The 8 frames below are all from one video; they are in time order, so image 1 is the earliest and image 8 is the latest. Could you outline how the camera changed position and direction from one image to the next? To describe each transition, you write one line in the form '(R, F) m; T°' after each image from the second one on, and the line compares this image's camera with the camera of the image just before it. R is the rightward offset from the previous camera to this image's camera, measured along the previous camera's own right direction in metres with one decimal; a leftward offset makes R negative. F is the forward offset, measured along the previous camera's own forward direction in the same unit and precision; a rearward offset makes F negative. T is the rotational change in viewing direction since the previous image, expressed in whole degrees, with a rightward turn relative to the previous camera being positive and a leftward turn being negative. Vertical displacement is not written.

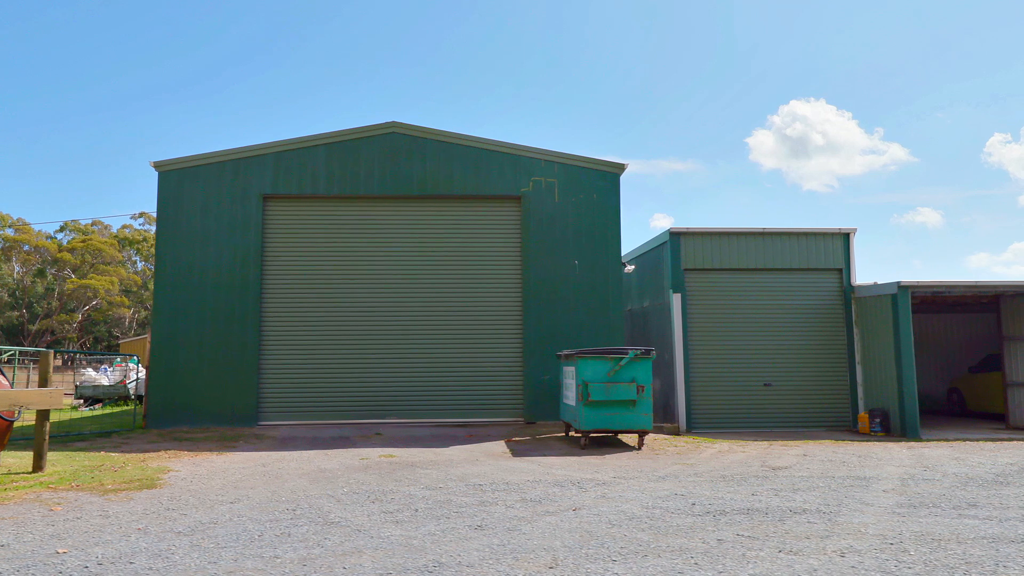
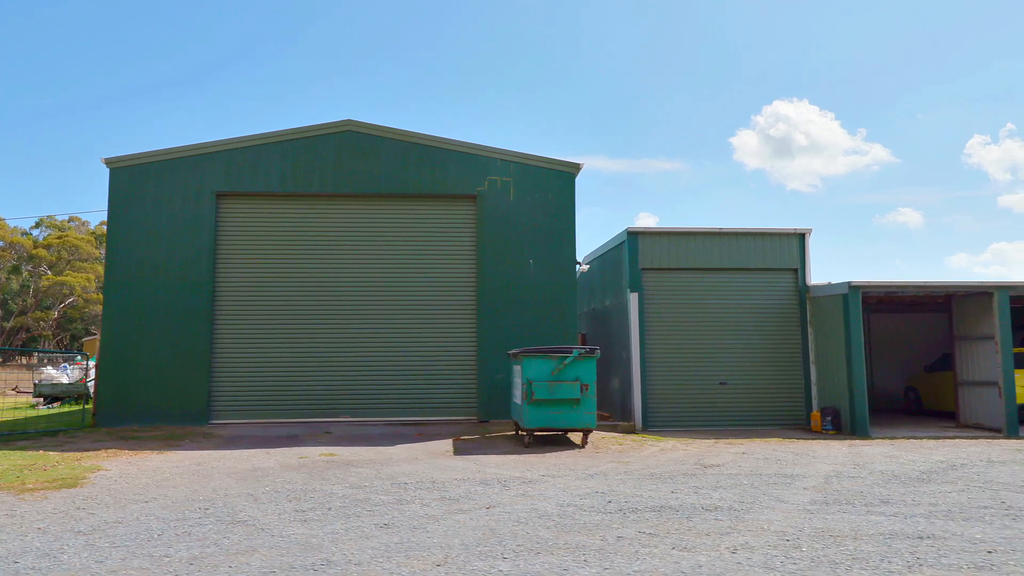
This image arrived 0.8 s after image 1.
(+0.5, 0.0) m; +1°
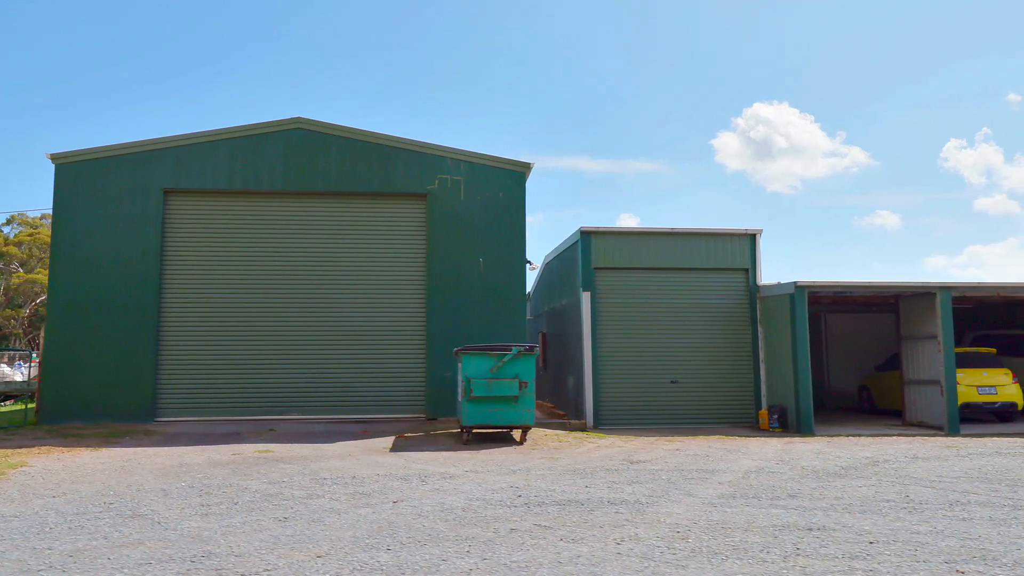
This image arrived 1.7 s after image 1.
(+0.5, -0.1) m; +1°
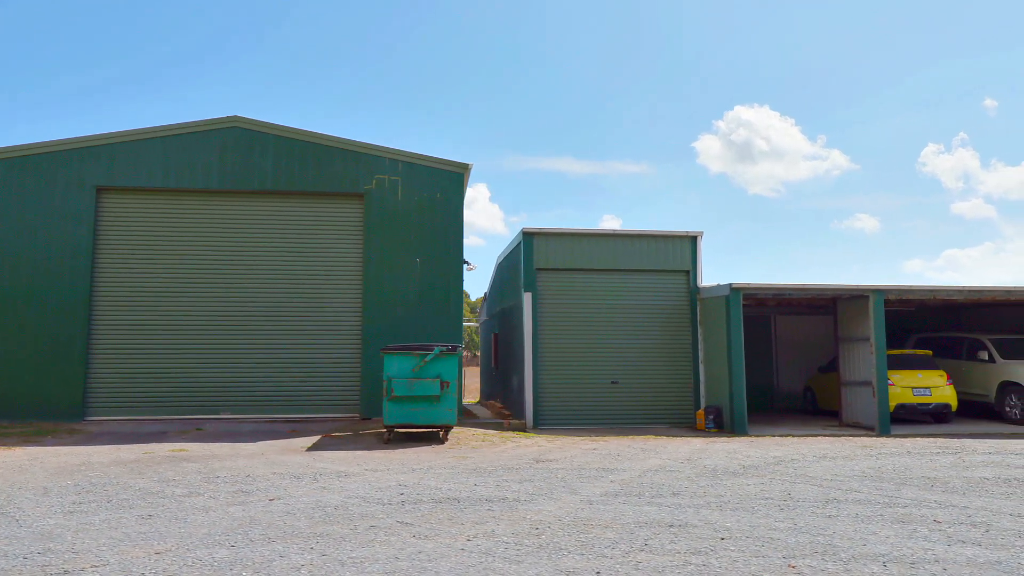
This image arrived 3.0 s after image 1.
(+0.7, -0.1) m; +1°
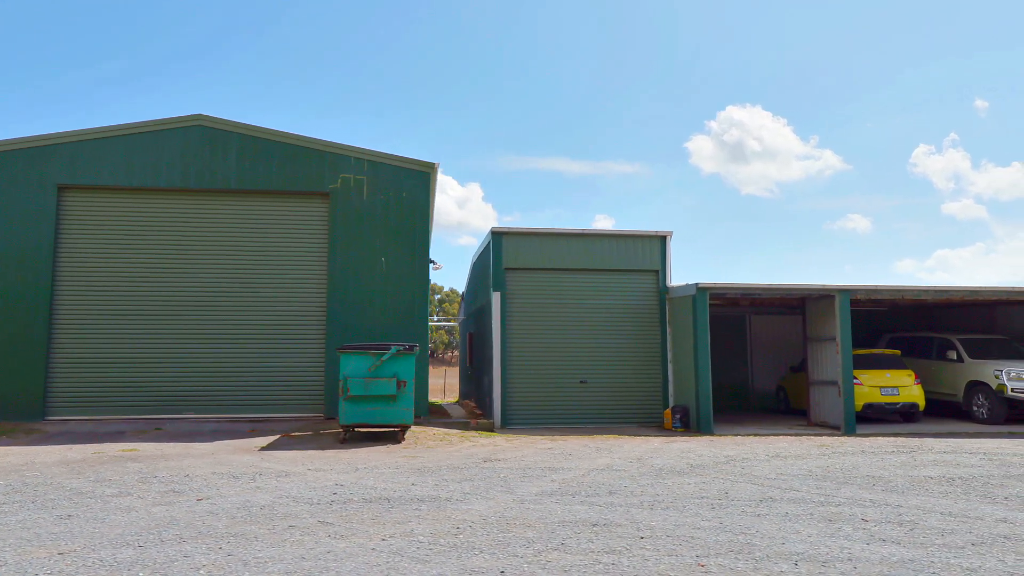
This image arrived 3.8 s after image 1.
(+0.4, 0.0) m; +1°
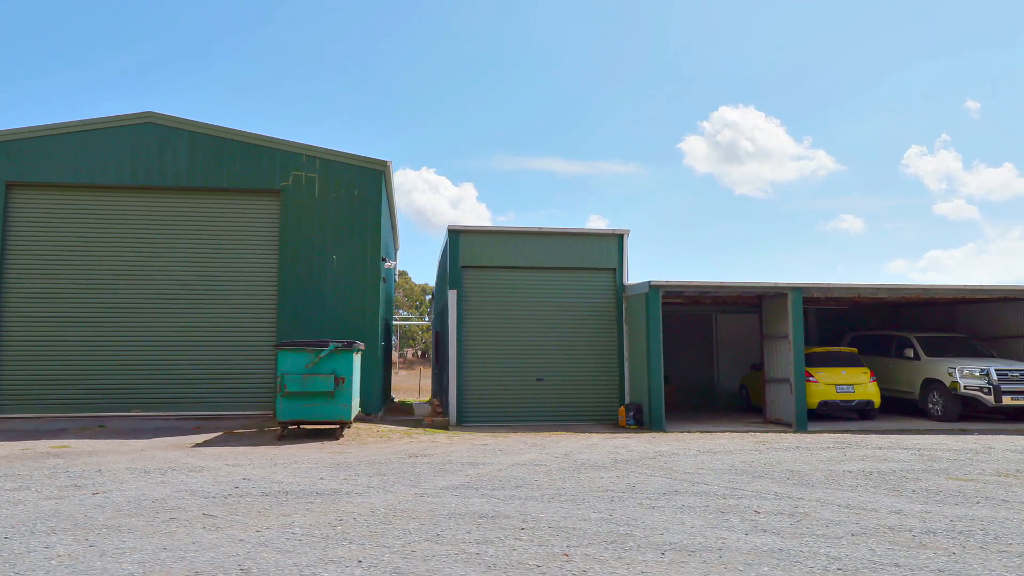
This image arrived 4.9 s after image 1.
(+0.7, 0.0) m; +1°
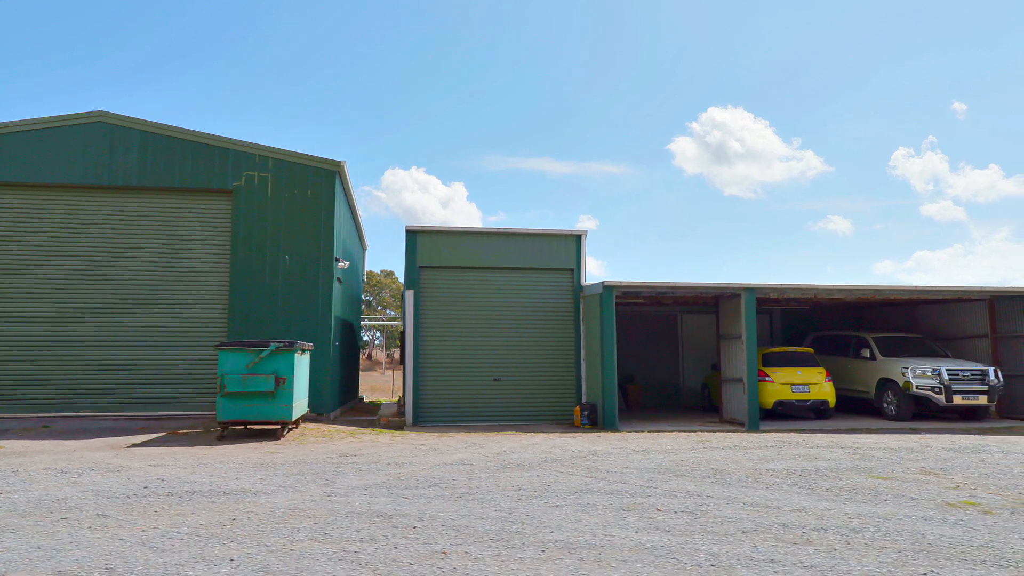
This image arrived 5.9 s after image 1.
(+0.6, -0.1) m; +1°
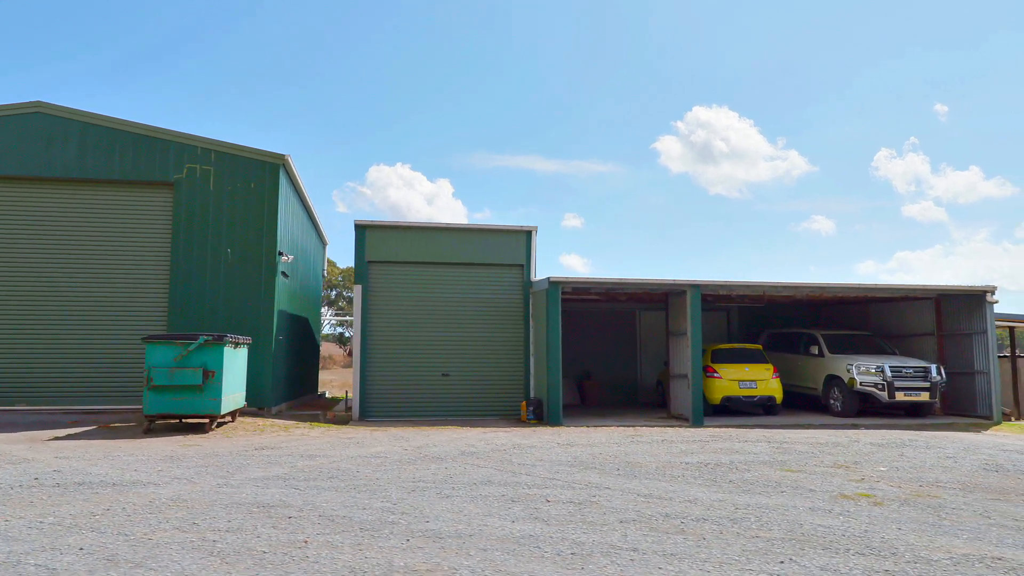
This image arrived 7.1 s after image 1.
(+0.7, 0.0) m; +1°
